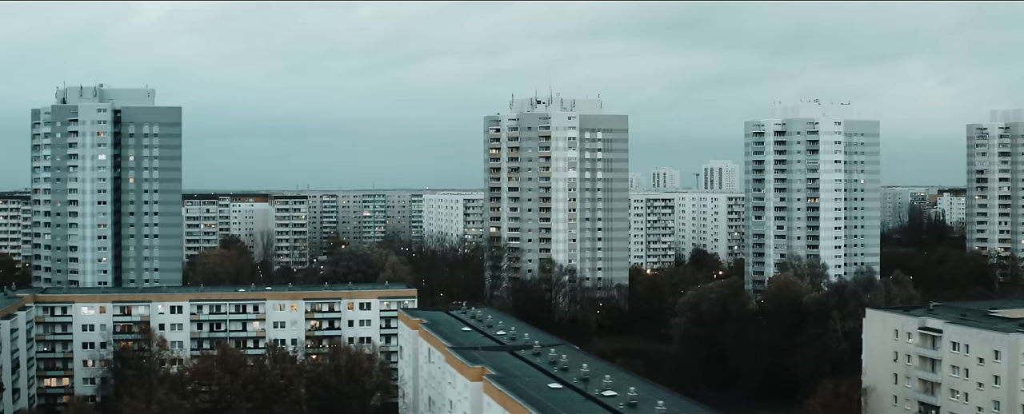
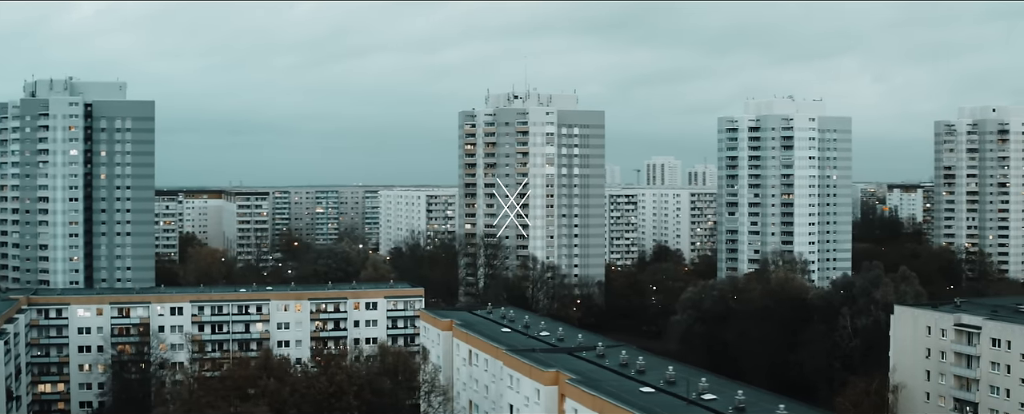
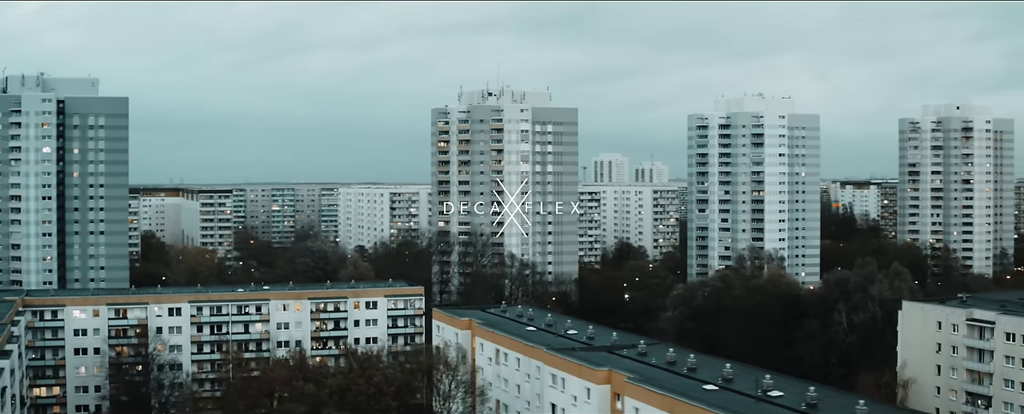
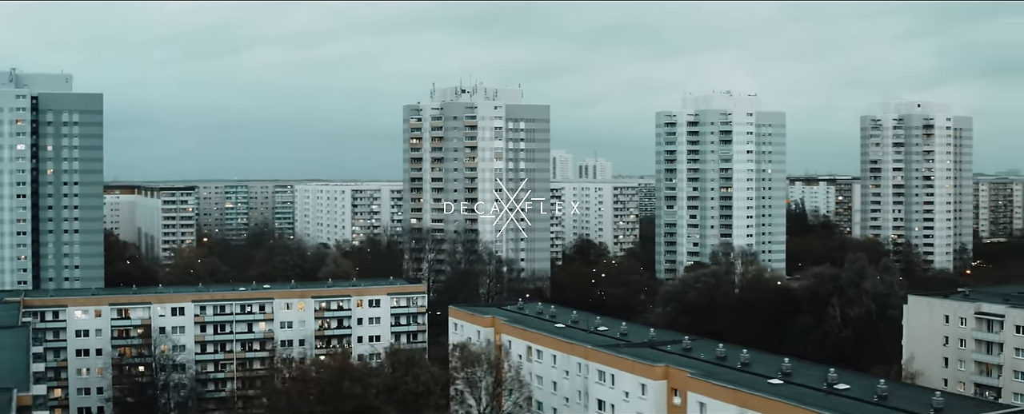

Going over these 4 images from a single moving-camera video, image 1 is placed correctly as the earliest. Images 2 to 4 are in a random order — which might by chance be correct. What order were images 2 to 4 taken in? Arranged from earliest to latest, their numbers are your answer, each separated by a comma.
2, 3, 4
